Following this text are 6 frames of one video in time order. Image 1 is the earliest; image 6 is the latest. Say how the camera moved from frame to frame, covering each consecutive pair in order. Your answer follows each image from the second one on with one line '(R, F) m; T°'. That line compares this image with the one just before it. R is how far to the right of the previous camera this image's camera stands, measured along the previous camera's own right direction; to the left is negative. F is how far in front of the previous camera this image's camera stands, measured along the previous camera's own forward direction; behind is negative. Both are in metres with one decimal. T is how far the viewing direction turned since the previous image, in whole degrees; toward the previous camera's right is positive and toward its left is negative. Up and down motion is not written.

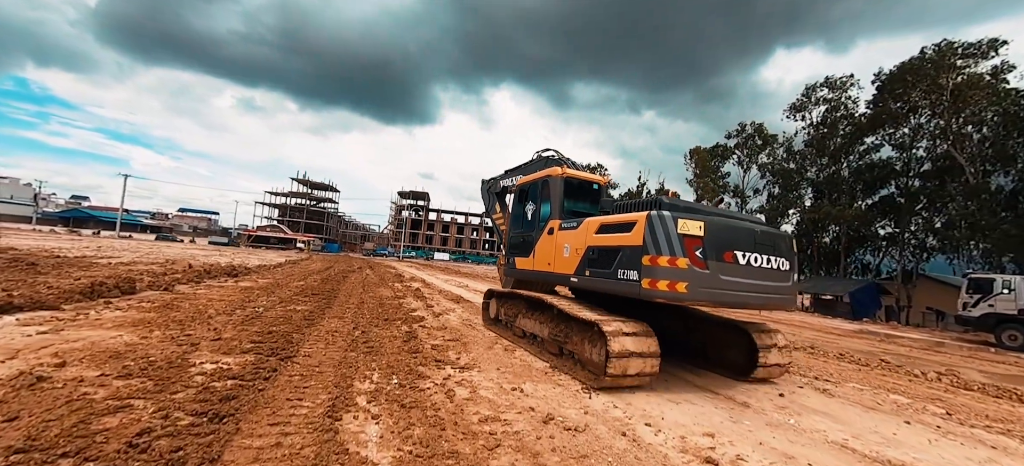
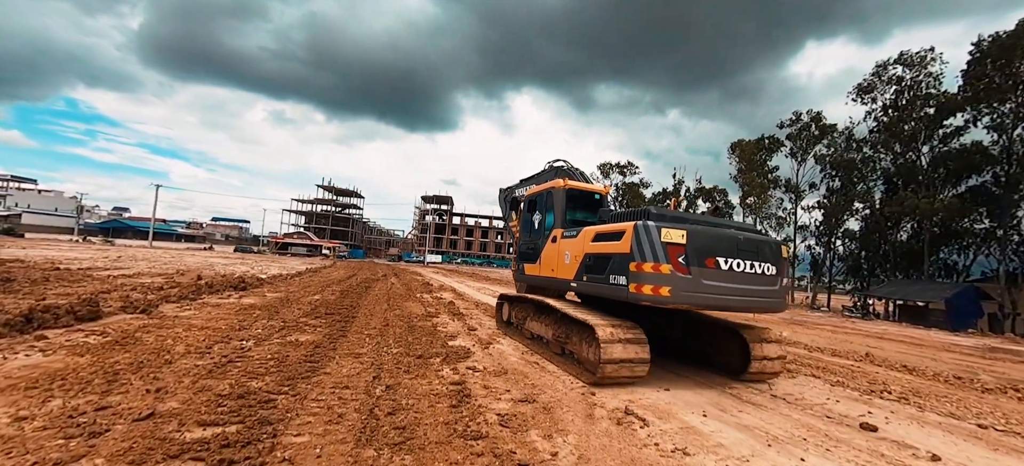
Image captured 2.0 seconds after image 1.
(-0.7, +2.1) m; -3°
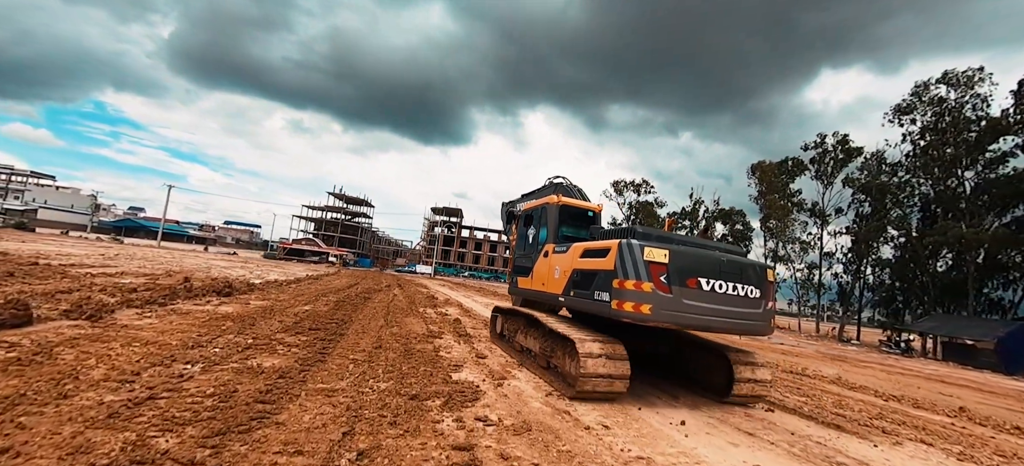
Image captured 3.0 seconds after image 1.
(-0.2, +1.2) m; -1°
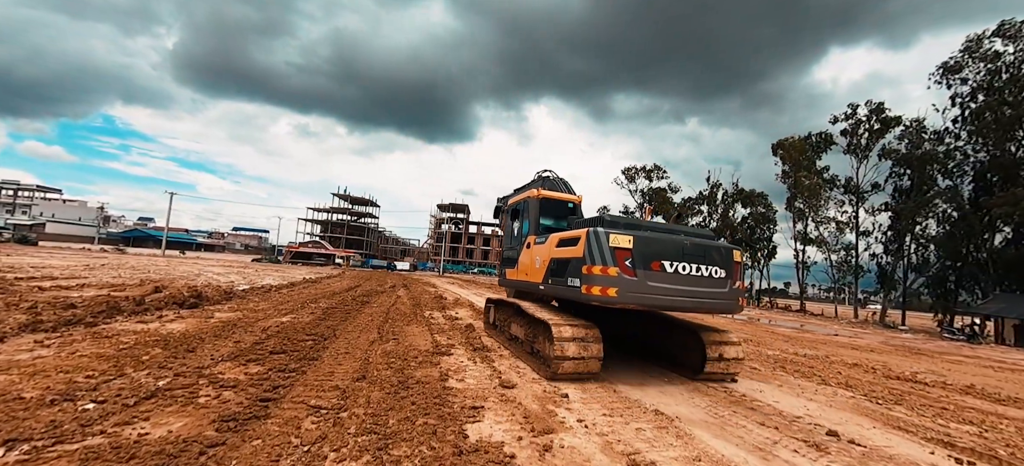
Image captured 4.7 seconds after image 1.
(-0.3, +1.9) m; -1°
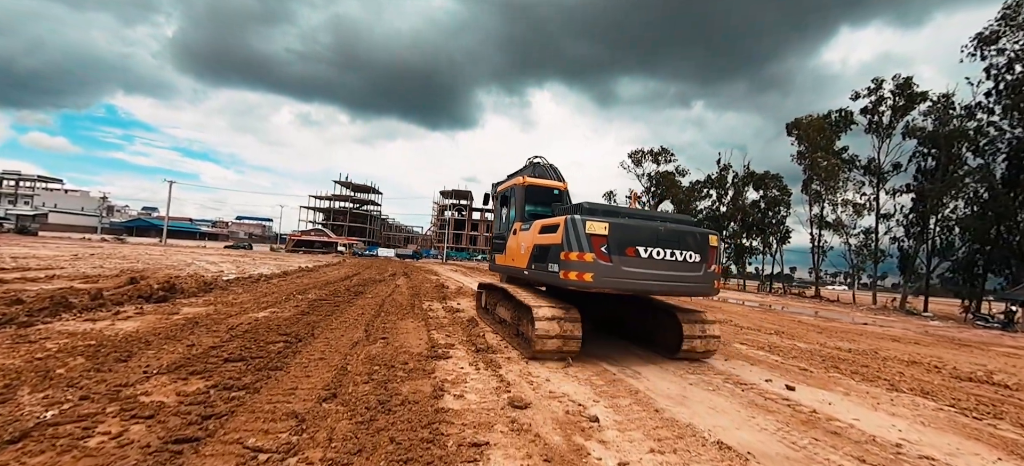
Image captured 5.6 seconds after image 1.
(-0.1, +1.0) m; 0°
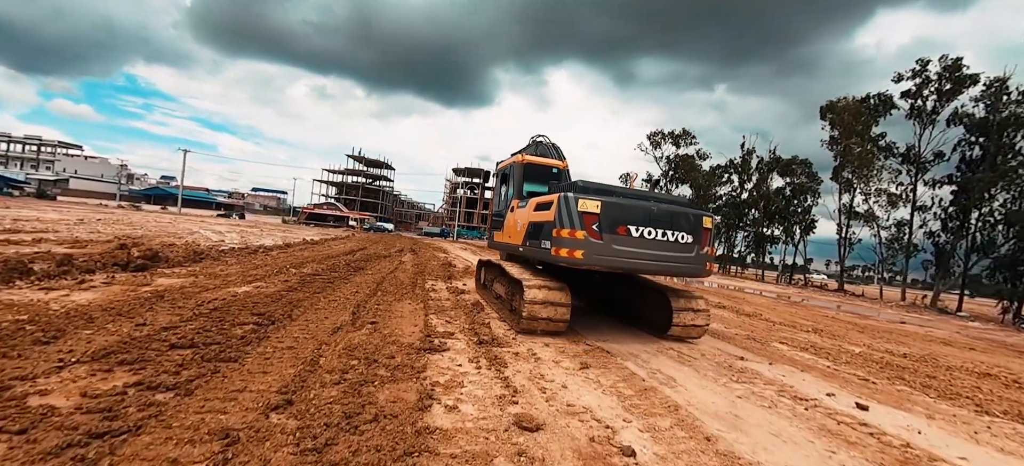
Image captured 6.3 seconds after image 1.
(0.0, +0.9) m; -2°
